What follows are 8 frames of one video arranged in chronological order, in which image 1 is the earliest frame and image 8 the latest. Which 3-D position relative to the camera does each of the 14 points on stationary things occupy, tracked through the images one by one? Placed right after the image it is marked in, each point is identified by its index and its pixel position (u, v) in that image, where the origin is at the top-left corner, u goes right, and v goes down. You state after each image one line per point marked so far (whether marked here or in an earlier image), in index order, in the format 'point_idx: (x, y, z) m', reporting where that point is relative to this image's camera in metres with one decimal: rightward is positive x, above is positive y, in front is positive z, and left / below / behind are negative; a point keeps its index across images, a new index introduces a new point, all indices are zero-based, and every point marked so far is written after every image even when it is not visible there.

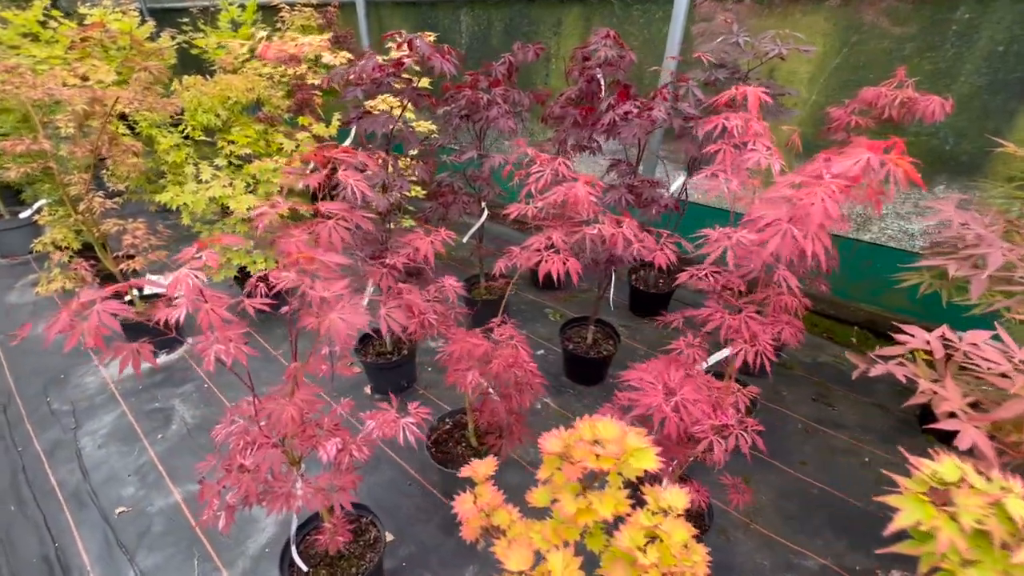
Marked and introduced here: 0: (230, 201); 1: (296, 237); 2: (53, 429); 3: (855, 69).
0: (-2.6, +0.8, +4.4) m
1: (-0.9, +0.2, +2.0) m
2: (-3.7, -1.1, +3.7) m
3: (+2.5, +1.7, +3.6) m
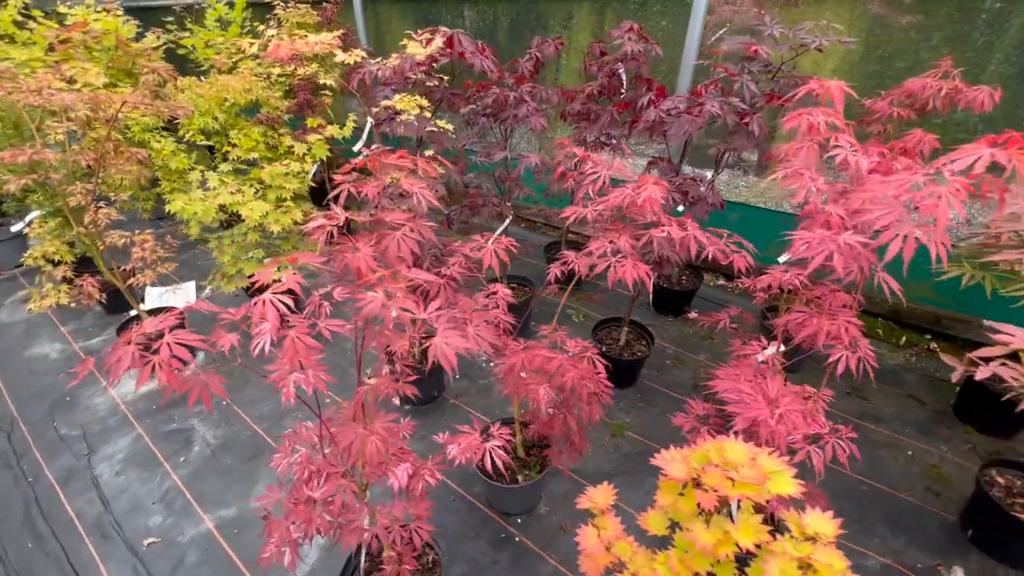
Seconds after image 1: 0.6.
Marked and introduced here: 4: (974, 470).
0: (-2.4, +0.7, +4.2) m
1: (-0.6, +0.1, +1.9) m
2: (-3.4, -1.3, +3.5) m
3: (+2.7, +1.7, +3.6) m
4: (+3.3, -1.3, +3.4) m
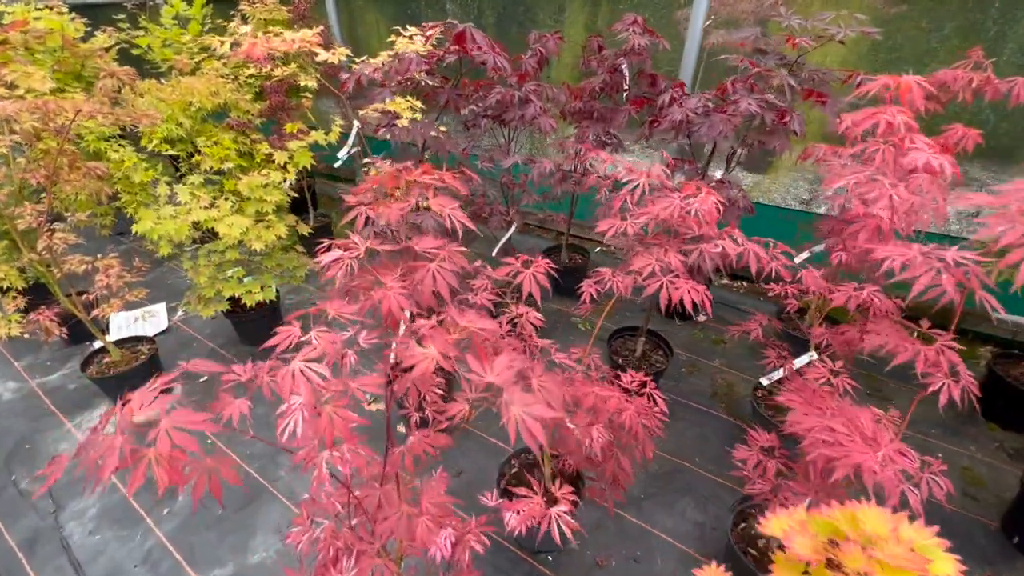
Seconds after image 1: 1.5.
0: (-2.4, +0.5, +3.8) m
1: (-0.4, 0.0, +1.6) m
2: (-3.2, -1.5, +3.1) m
3: (+2.7, +1.7, +3.5) m
4: (+3.4, -1.3, +3.3) m
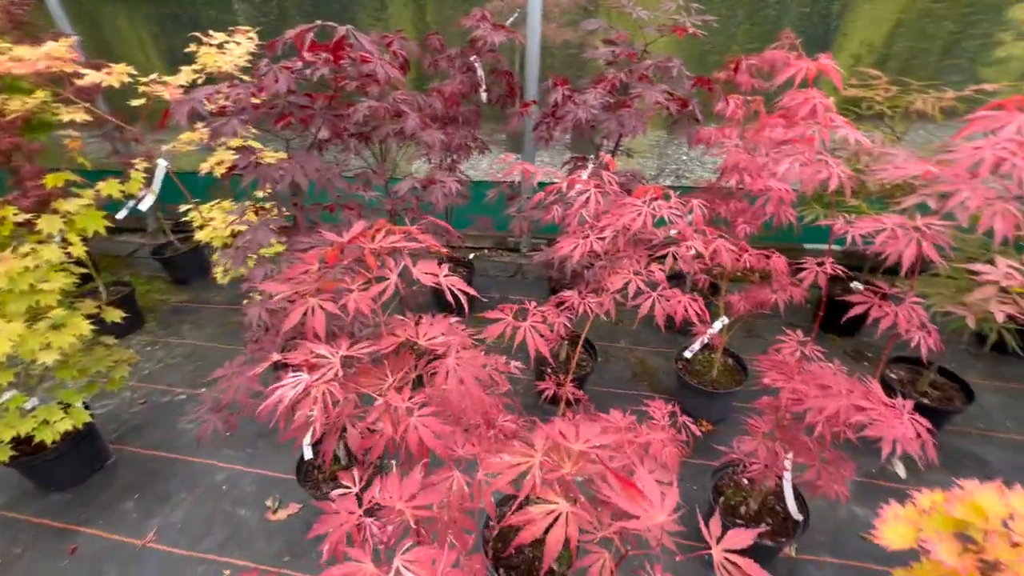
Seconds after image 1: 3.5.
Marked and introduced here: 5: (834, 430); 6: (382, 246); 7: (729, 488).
0: (-2.9, -0.3, +2.5) m
1: (-0.2, -0.3, +1.1) m
2: (-3.0, -2.4, +1.7) m
3: (+1.6, +2.0, +3.8) m
4: (+3.0, -0.7, +4.1) m
5: (+1.3, -0.6, +1.9) m
6: (-0.3, +0.1, +1.3) m
7: (+1.1, -1.0, +2.5) m
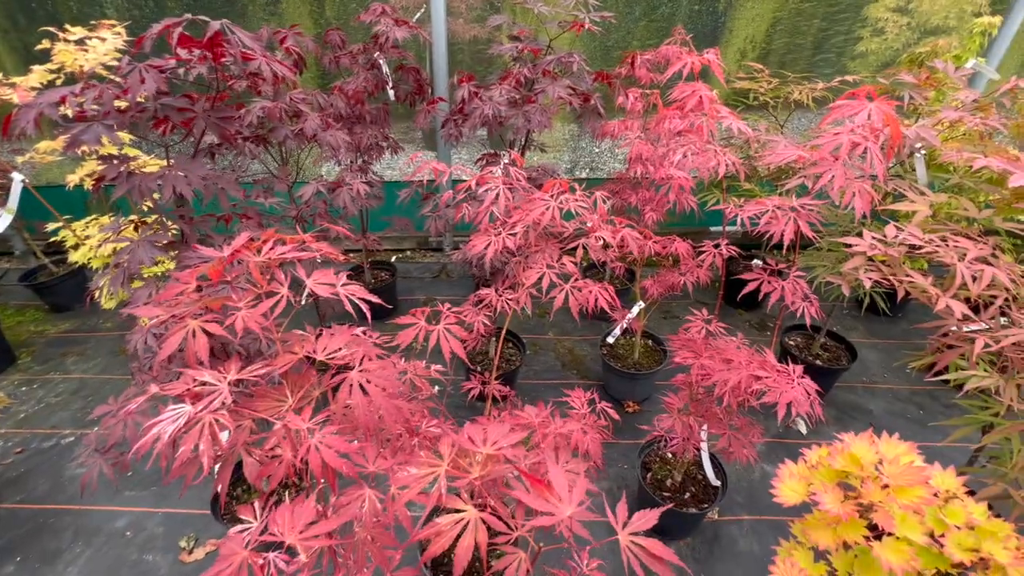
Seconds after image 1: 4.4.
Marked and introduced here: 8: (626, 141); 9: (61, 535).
0: (-3.3, -0.5, +2.0) m
1: (-0.4, -0.3, +1.0) m
2: (-3.1, -2.6, +1.2) m
3: (+0.8, +2.1, +4.0) m
4: (+2.3, -0.5, +4.4) m
5: (+1.0, -0.5, +2.0) m
6: (-0.6, +0.1, +1.2) m
7: (+0.8, -1.0, +2.6) m
8: (+0.6, +0.8, +2.7) m
9: (-2.7, -1.5, +2.8) m
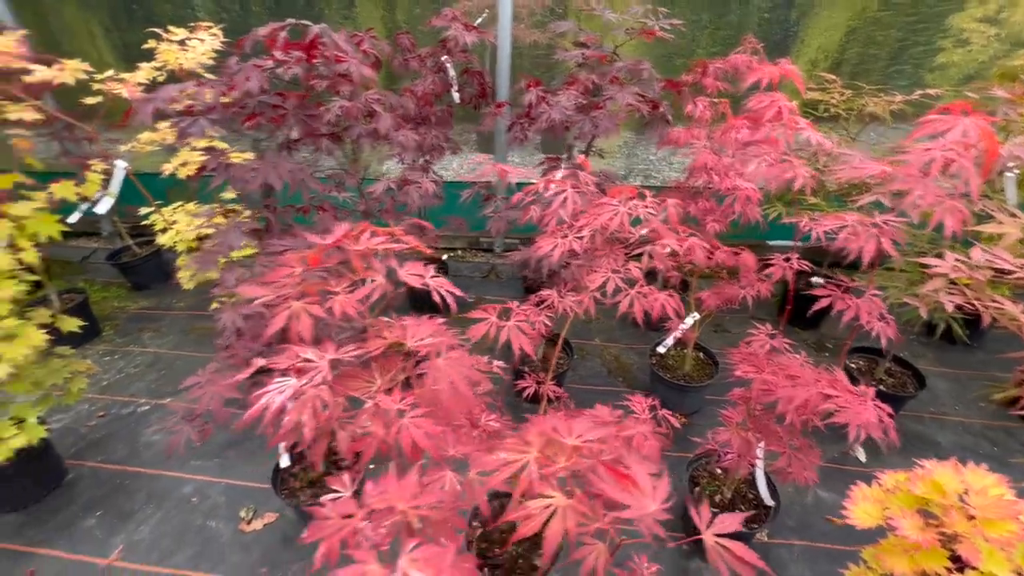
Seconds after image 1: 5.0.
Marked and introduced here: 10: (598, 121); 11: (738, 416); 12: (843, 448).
0: (-3.0, -0.4, +2.3) m
1: (-0.2, -0.3, +1.1) m
2: (-3.0, -2.5, +1.5) m
3: (+1.4, +2.0, +4.0) m
4: (+2.8, -0.7, +4.3) m
5: (+1.2, -0.5, +2.0) m
6: (-0.4, +0.1, +1.3) m
7: (+1.0, -1.0, +2.5) m
8: (+1.0, +0.8, +2.7) m
9: (-2.4, -1.3, +3.0) m
10: (+0.5, +1.0, +2.7) m
11: (+1.1, -0.6, +2.3) m
12: (+2.0, -1.0, +2.9) m
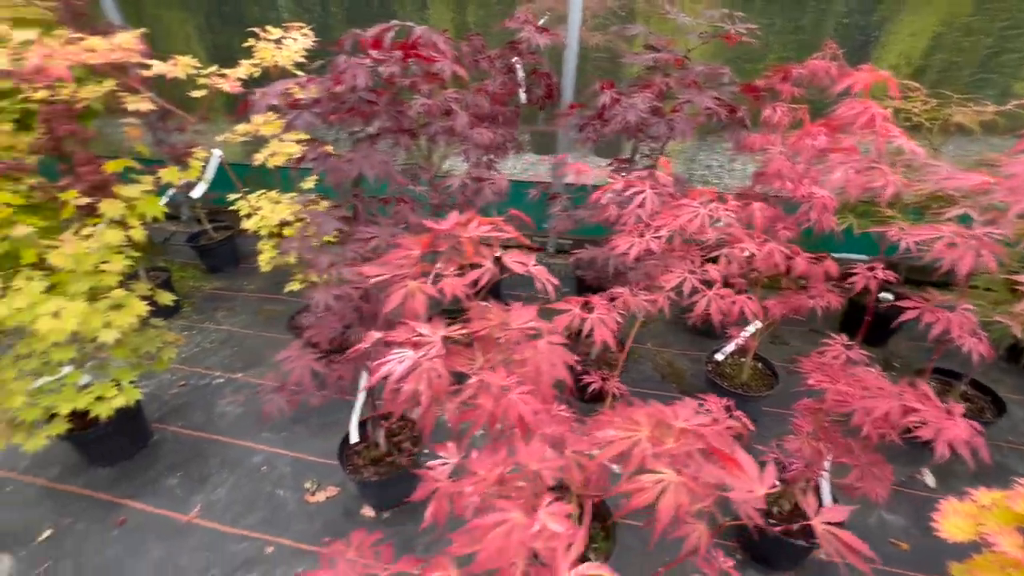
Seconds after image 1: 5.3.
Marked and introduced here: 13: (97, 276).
0: (-2.7, -0.2, +2.6) m
1: (0.0, -0.3, +1.2) m
2: (-2.8, -2.3, +1.8) m
3: (+1.9, +2.0, +3.9) m
4: (+3.2, -0.8, +4.1) m
5: (+1.5, -0.6, +1.9) m
6: (-0.1, +0.2, +1.3) m
7: (+1.4, -1.1, +2.5) m
8: (+1.4, +0.8, +2.7) m
9: (-2.1, -1.2, +3.3) m
10: (+0.9, +0.9, +2.7) m
11: (+1.4, -0.6, +2.2) m
12: (+2.4, -1.1, +2.8) m
13: (-2.5, +0.1, +2.8) m
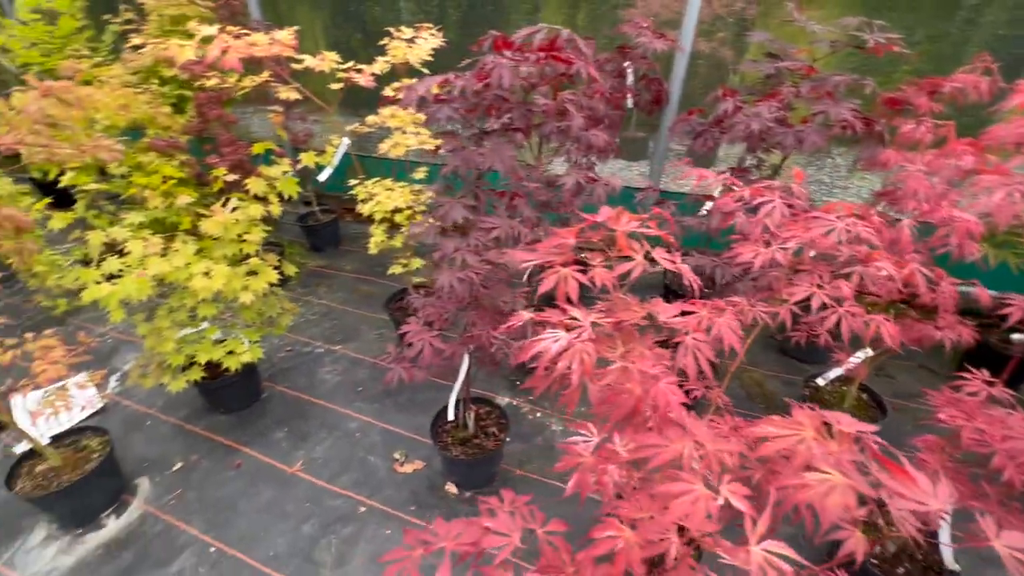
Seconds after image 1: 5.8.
0: (-2.1, +0.1, +3.0) m
1: (+0.4, -0.3, +1.2) m
2: (-2.5, -2.0, +2.2) m
3: (+2.9, +1.8, +3.7) m
4: (+3.9, -1.1, +3.7) m
5: (+1.9, -0.7, +1.8) m
6: (+0.3, +0.2, +1.4) m
7: (+1.8, -1.2, +2.4) m
8: (+2.1, +0.6, +2.5) m
9: (-1.5, -1.0, +3.6) m
10: (+1.6, +0.9, +2.6) m
11: (+1.9, -0.8, +2.1) m
12: (+2.9, -1.3, +2.5) m
13: (-1.8, +0.3, +3.2) m
